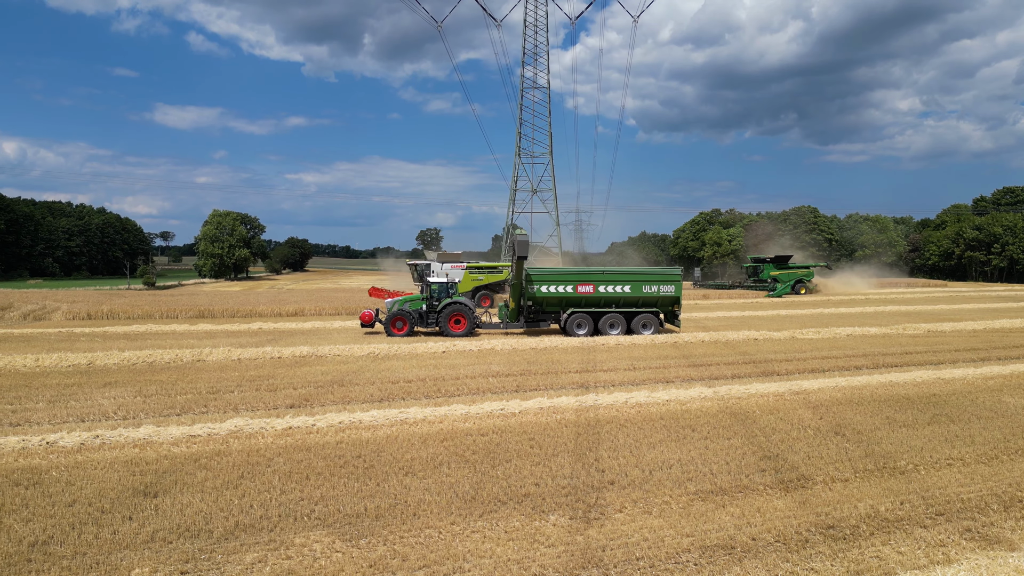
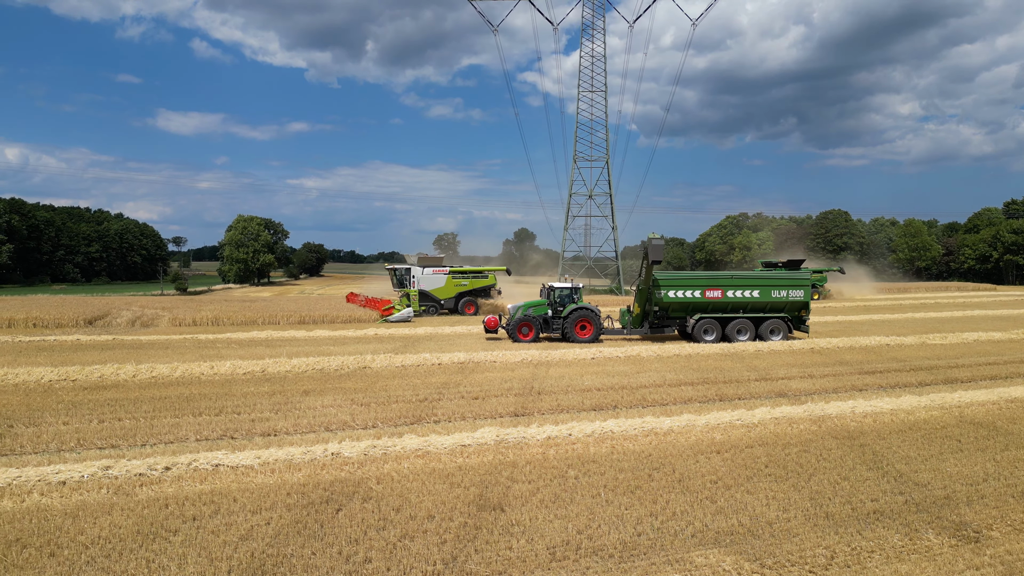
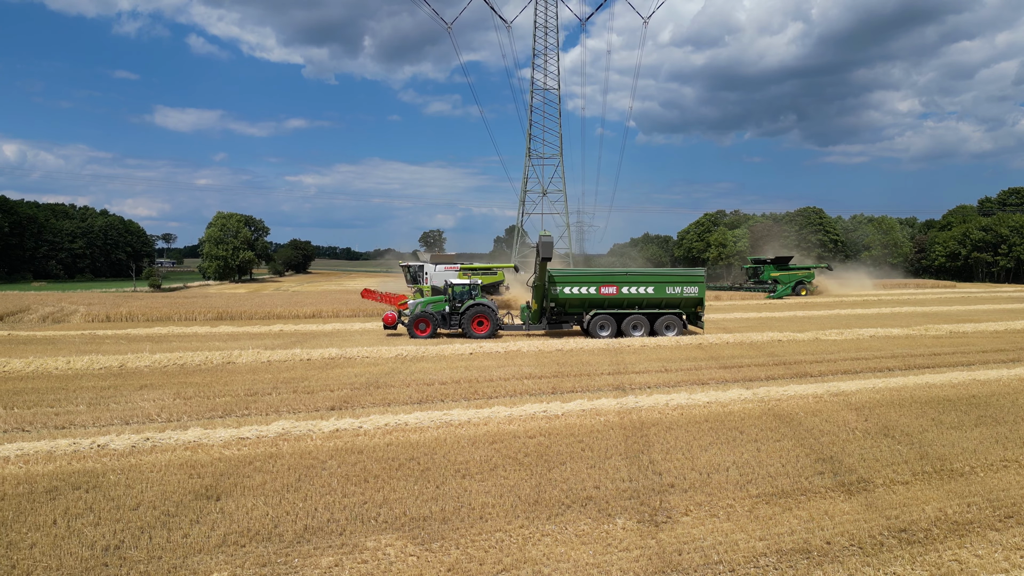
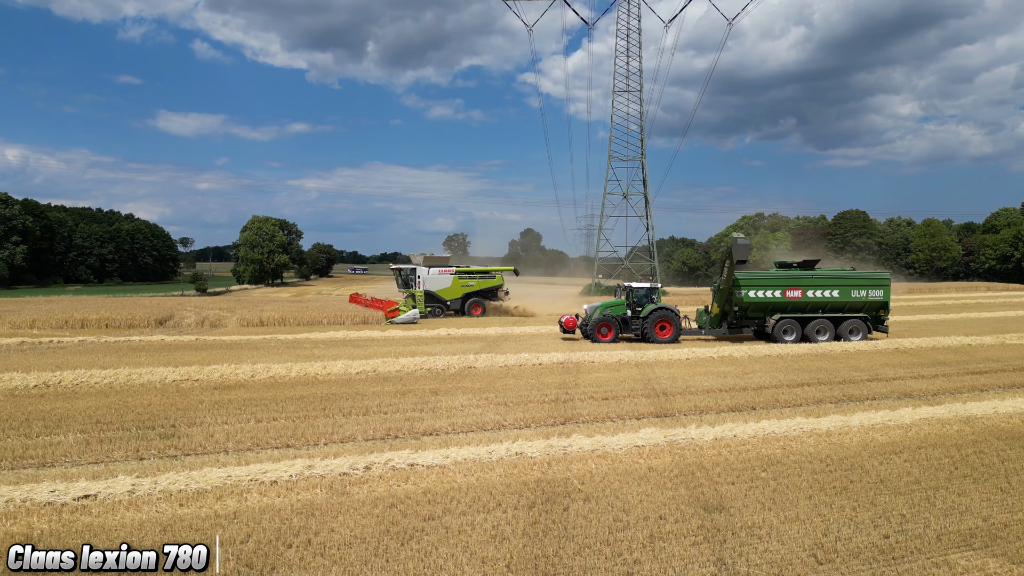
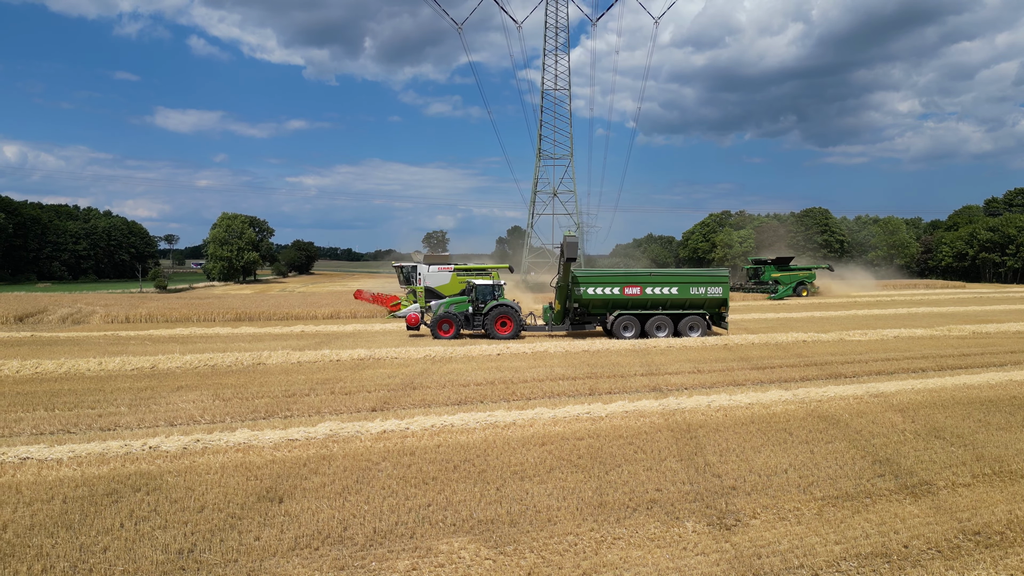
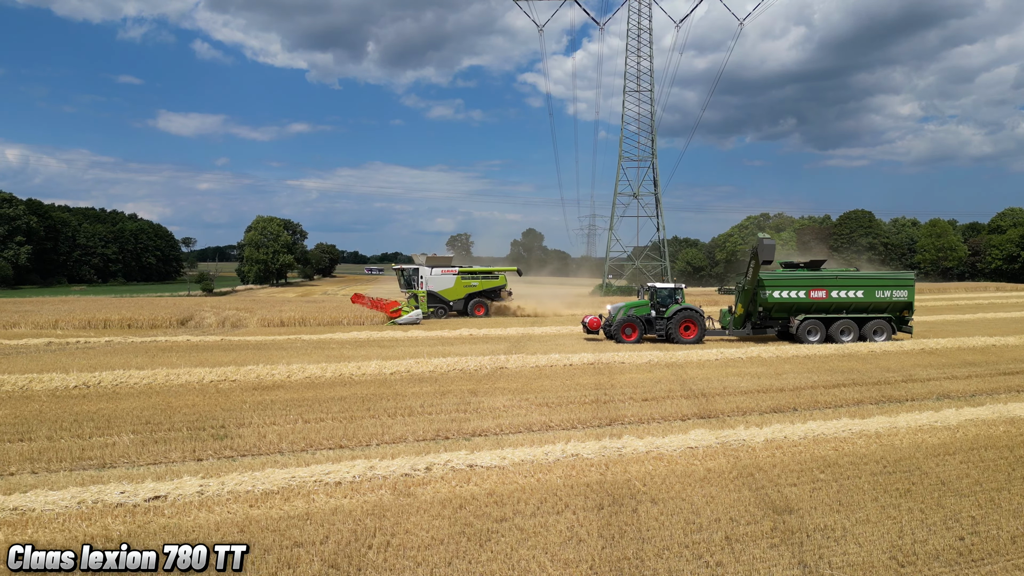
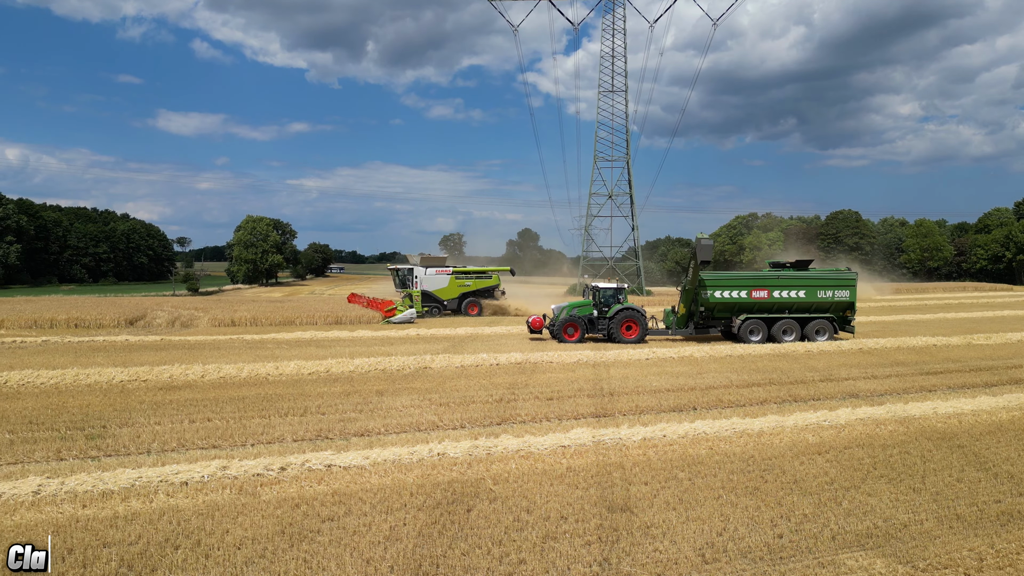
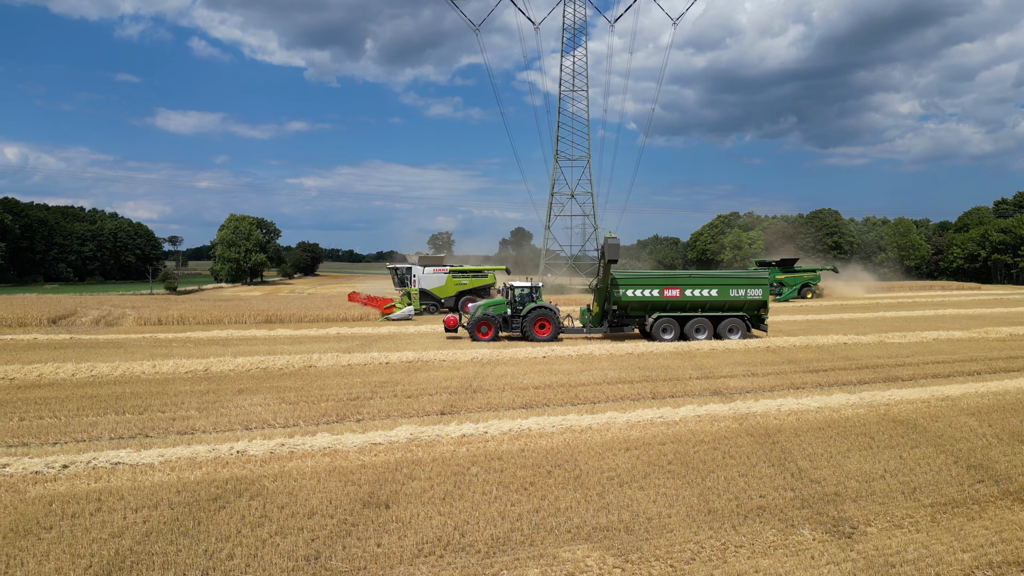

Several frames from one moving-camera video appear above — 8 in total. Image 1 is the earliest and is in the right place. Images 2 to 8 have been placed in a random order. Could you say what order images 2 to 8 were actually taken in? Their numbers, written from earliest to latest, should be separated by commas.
3, 5, 8, 2, 7, 4, 6
